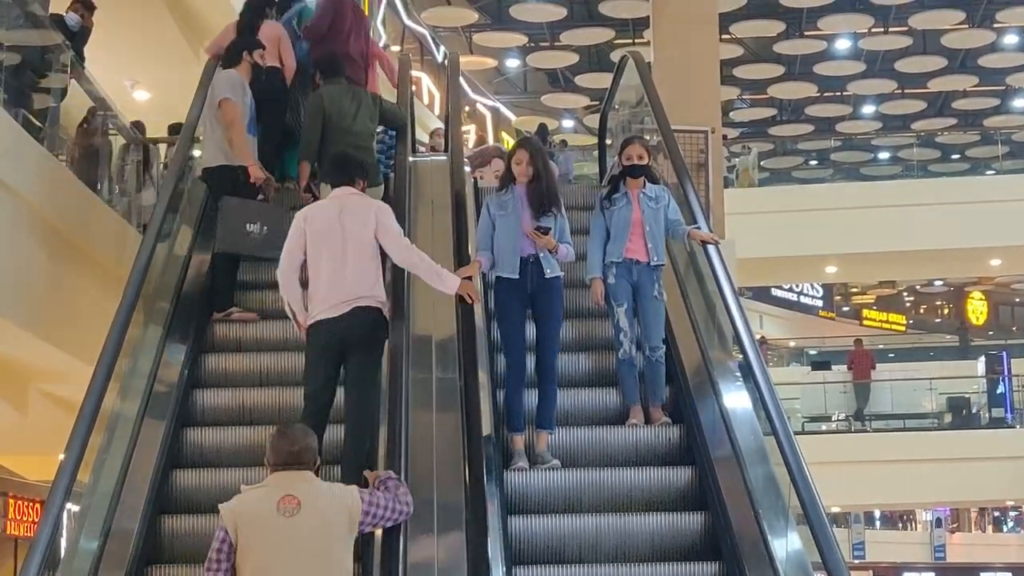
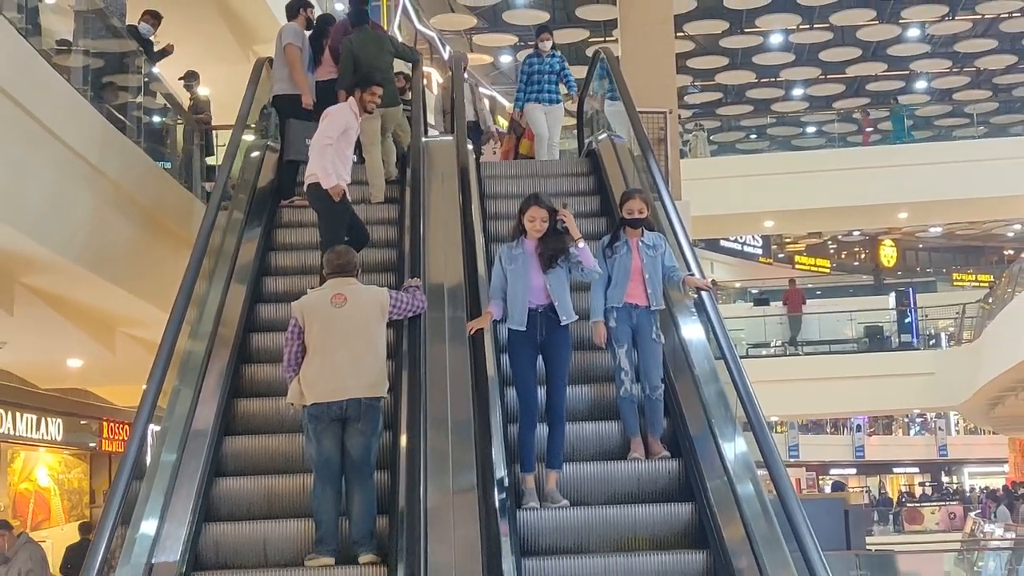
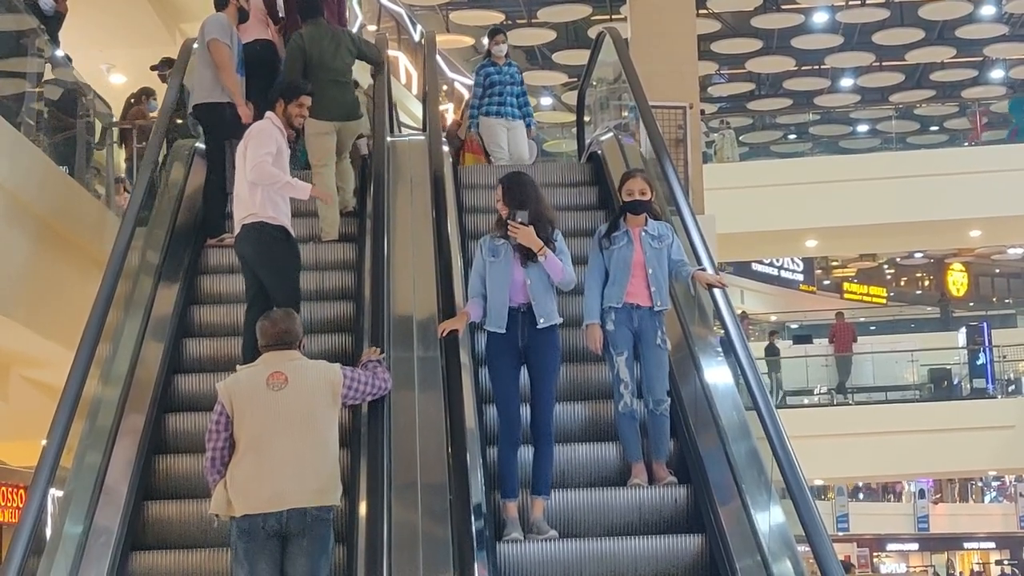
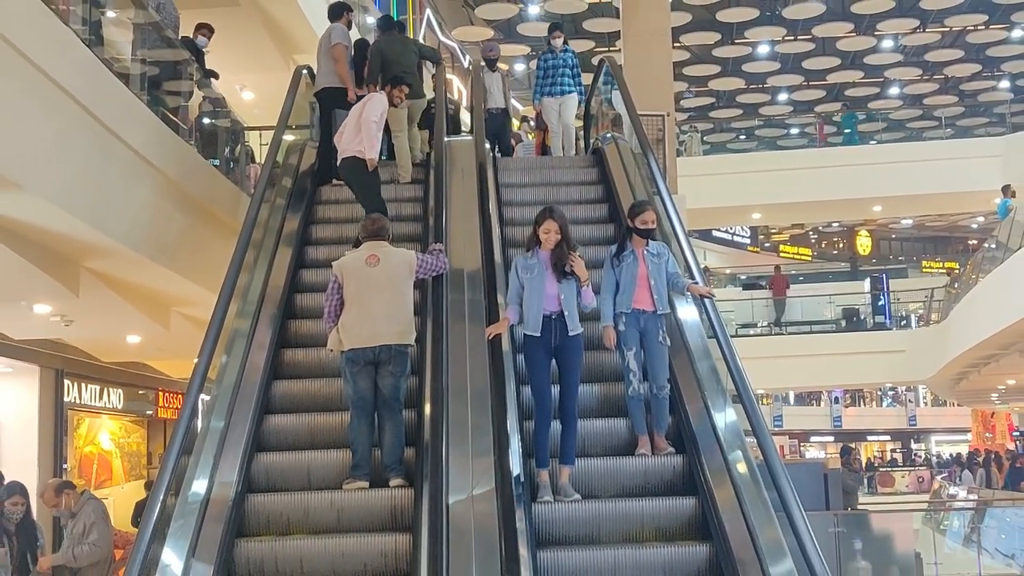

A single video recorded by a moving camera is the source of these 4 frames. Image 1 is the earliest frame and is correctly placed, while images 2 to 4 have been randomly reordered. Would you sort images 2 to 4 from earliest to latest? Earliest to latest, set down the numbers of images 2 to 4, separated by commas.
3, 2, 4
